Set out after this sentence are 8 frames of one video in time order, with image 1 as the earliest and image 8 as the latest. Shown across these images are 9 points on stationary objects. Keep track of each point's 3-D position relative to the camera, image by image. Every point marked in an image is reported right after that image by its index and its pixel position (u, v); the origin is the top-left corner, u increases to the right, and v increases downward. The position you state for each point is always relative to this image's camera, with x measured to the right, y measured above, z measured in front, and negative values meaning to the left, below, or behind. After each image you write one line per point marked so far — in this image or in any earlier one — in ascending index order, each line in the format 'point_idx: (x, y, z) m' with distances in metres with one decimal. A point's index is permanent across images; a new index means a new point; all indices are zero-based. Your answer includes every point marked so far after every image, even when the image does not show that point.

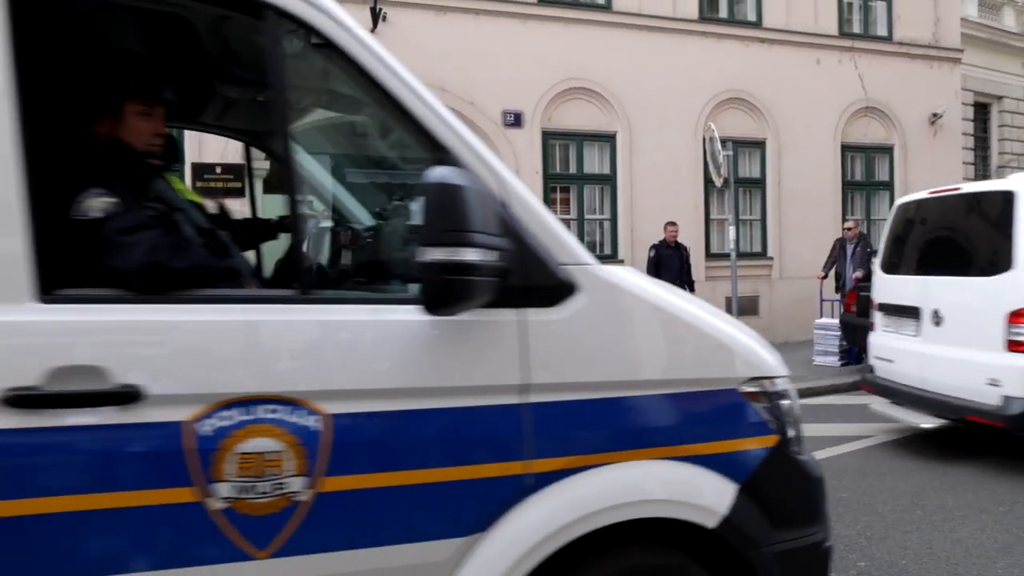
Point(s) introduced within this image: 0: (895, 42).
0: (+7.1, +4.5, +15.9) m
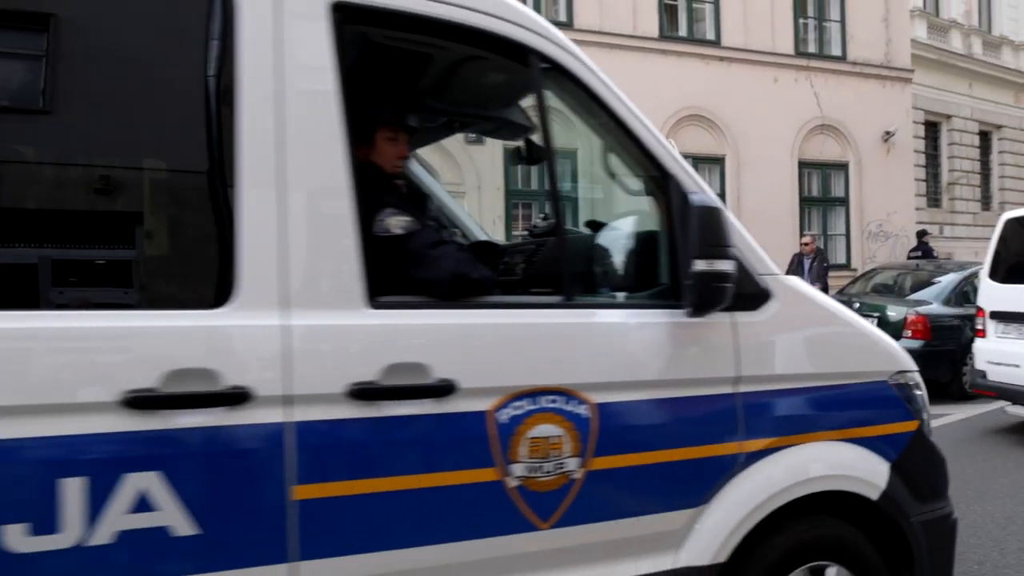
0: (+6.5, +4.3, +16.3) m
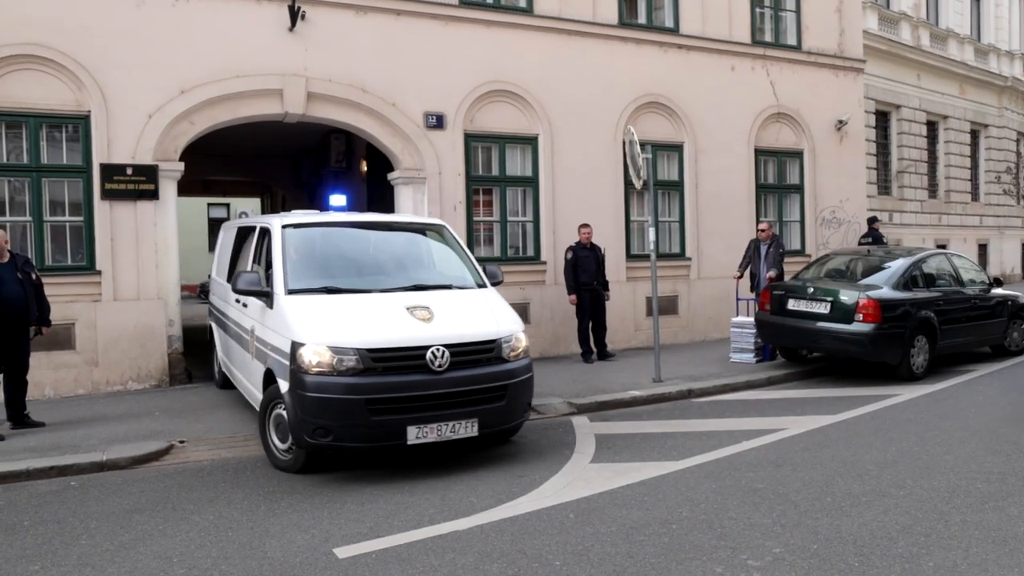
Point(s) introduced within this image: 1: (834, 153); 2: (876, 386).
0: (+5.9, +4.6, +16.5) m
1: (+6.8, +2.7, +17.3) m
2: (+5.6, -1.5, +12.5) m
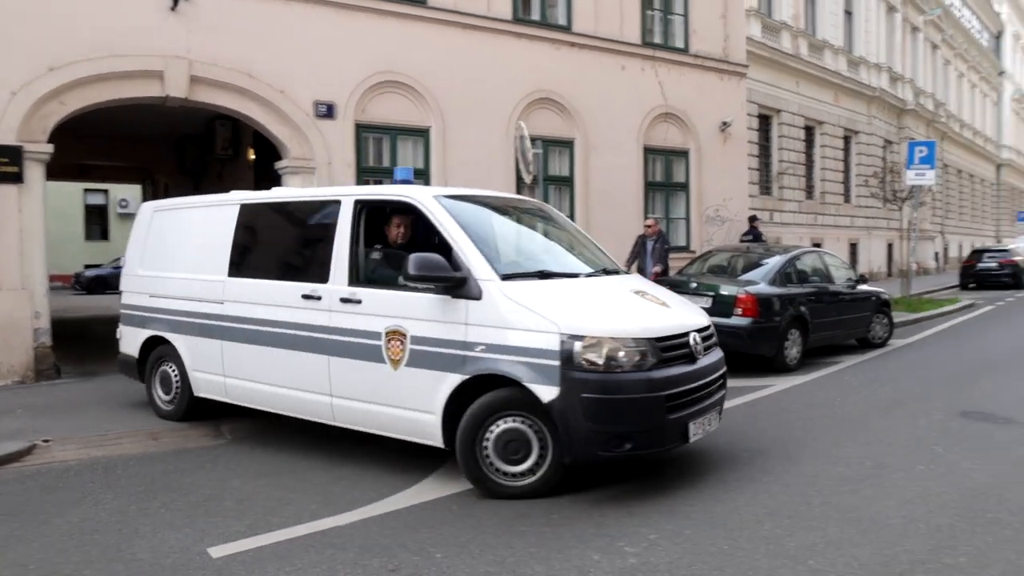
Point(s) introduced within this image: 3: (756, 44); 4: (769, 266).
0: (+3.6, +4.7, +17.0) m
1: (+4.4, +2.9, +17.8) m
2: (+3.7, -1.4, +12.9) m
3: (+5.5, +5.6, +18.7) m
4: (+4.0, +0.3, +13.1) m
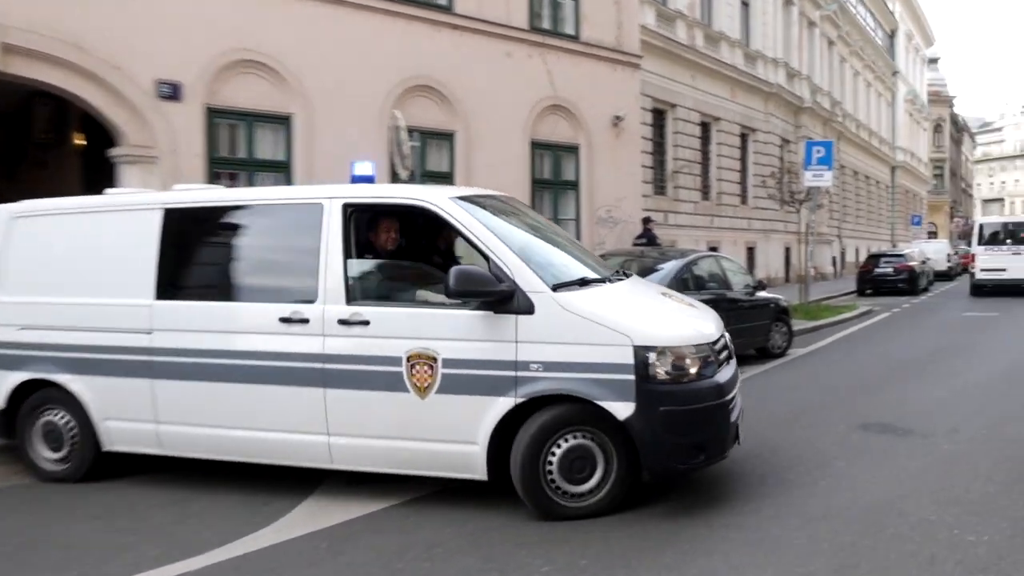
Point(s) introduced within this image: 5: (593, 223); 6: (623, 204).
0: (+1.2, +4.6, +15.4) m
1: (+1.9, +2.7, +16.3) m
2: (+1.9, -1.5, +11.3) m
3: (+2.9, +5.4, +17.4) m
4: (+2.2, +0.2, +11.6) m
5: (+1.6, +1.3, +16.0) m
6: (+2.2, +1.7, +16.5) m
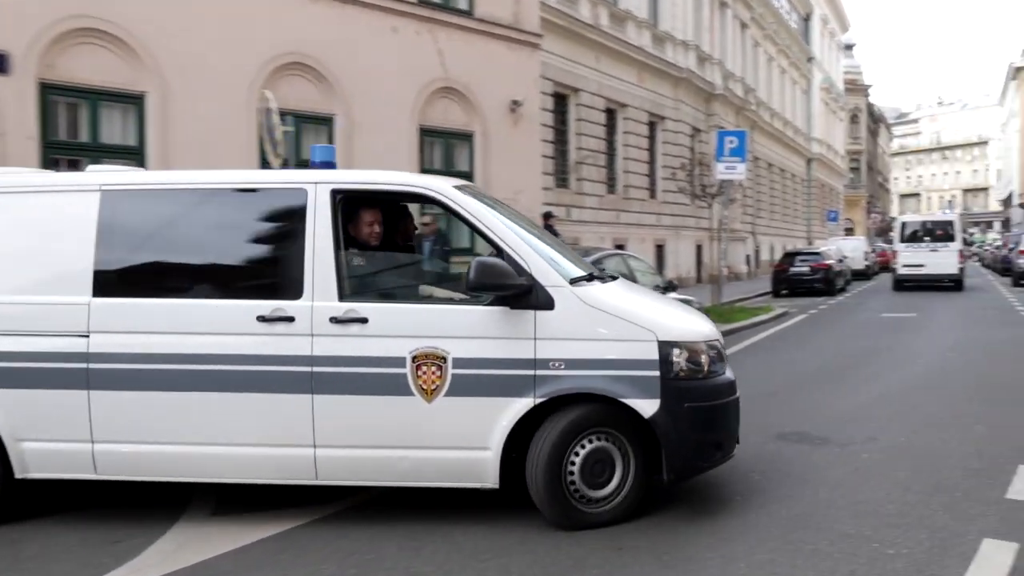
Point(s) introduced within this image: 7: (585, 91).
0: (-0.8, +4.5, +13.5) m
1: (-0.1, +2.7, +14.5) m
2: (+0.4, -1.5, +9.6) m
3: (+0.7, +5.4, +15.7) m
4: (+0.6, +0.2, +9.8) m
5: (-0.5, +1.3, +14.2) m
6: (+0.1, +1.7, +14.7) m
7: (+1.5, +4.1, +17.0) m
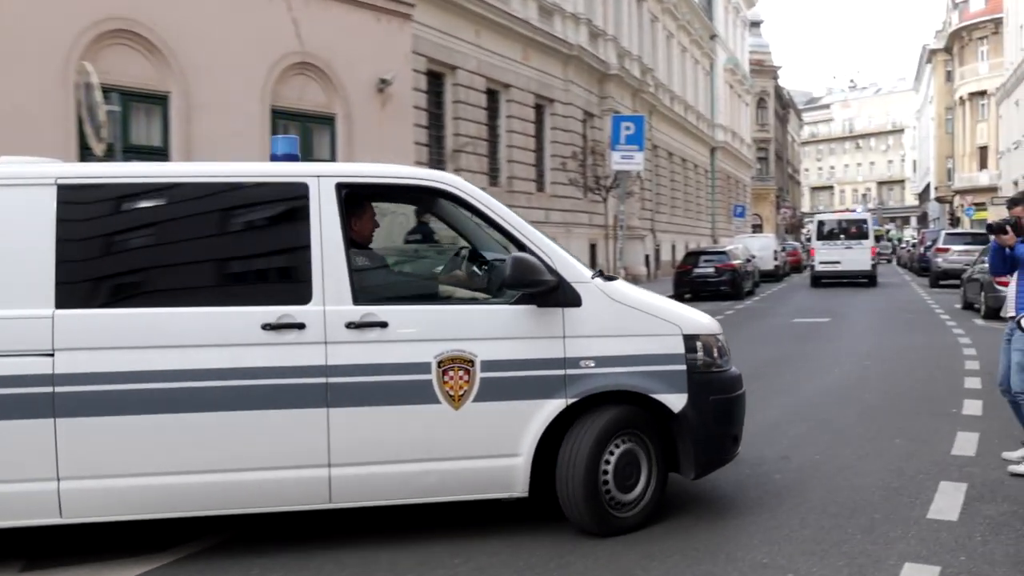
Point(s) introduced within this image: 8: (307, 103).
0: (-2.8, +4.5, +11.3) m
1: (-2.3, +2.6, +12.3) m
2: (-1.3, -1.5, +7.4) m
3: (-1.6, +5.3, +13.6) m
4: (-1.1, +0.2, +7.7) m
5: (-2.6, +1.2, +11.9) m
6: (-2.0, +1.6, +12.6) m
7: (-0.9, +4.0, +14.9) m
8: (-3.2, +2.7, +11.0) m
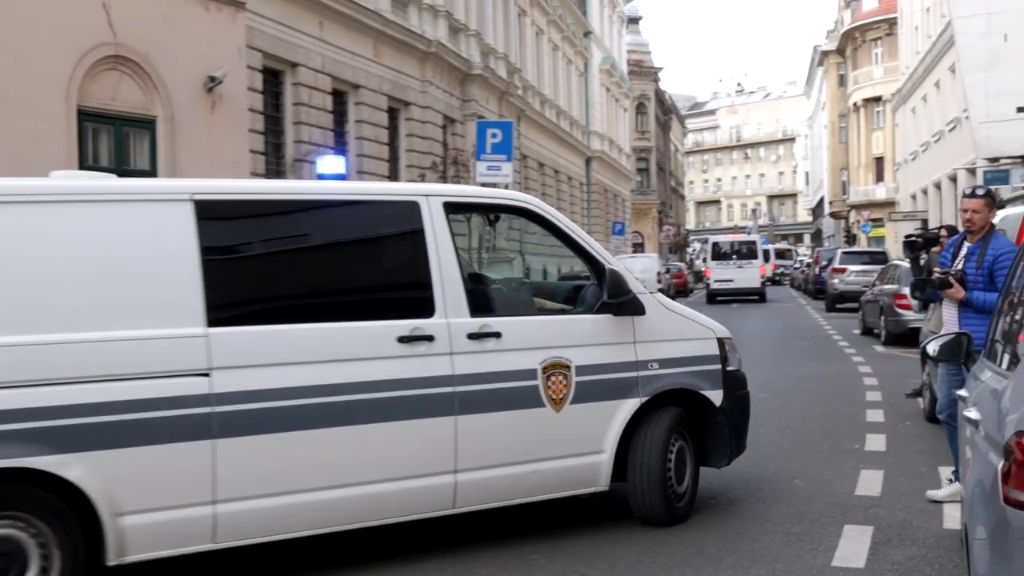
0: (-5.0, +4.1, +9.4) m
1: (-4.5, +2.2, +10.3) m
2: (-3.1, -1.7, +5.4) m
3: (-3.9, +4.9, +11.7) m
4: (-3.0, 0.0, +5.7) m
5: (-4.8, +0.8, +9.9) m
6: (-4.2, +1.2, +10.6) m
7: (-3.3, +3.5, +13.1) m
8: (-5.3, +2.3, +9.0) m
